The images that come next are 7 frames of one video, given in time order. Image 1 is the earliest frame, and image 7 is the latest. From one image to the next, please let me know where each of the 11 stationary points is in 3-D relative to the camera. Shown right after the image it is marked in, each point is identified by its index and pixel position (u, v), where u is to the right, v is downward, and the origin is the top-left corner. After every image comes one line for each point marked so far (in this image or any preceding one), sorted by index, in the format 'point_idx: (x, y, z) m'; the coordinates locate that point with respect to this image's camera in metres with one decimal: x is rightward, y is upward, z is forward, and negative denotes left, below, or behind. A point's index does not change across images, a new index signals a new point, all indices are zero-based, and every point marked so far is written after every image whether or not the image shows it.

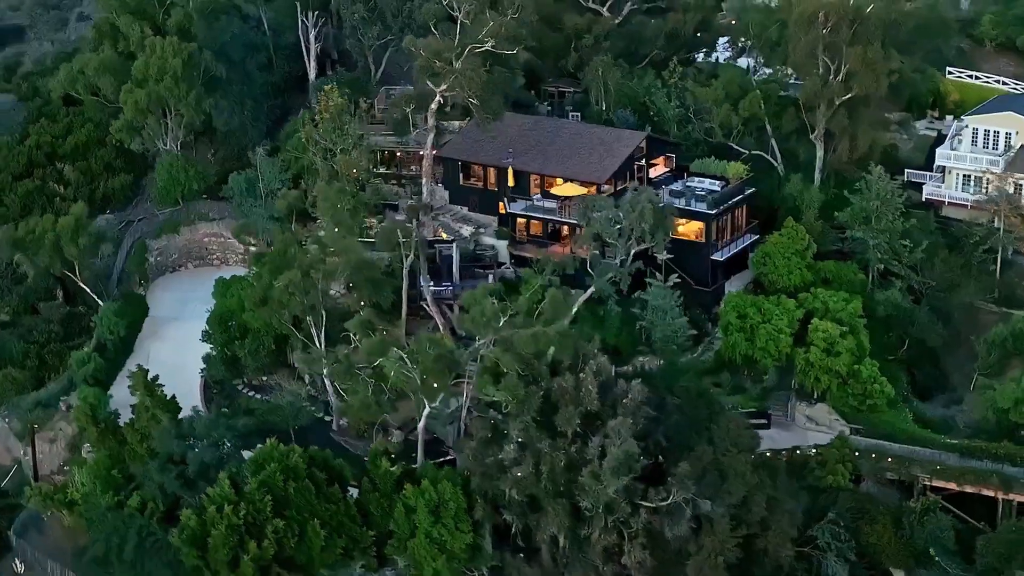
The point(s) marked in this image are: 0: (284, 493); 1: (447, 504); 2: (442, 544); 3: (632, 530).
0: (-3.4, -3.0, +16.7) m
1: (-1.1, -3.3, +17.1) m
2: (-1.2, -3.9, +17.1) m
3: (+1.8, -3.7, +17.6) m
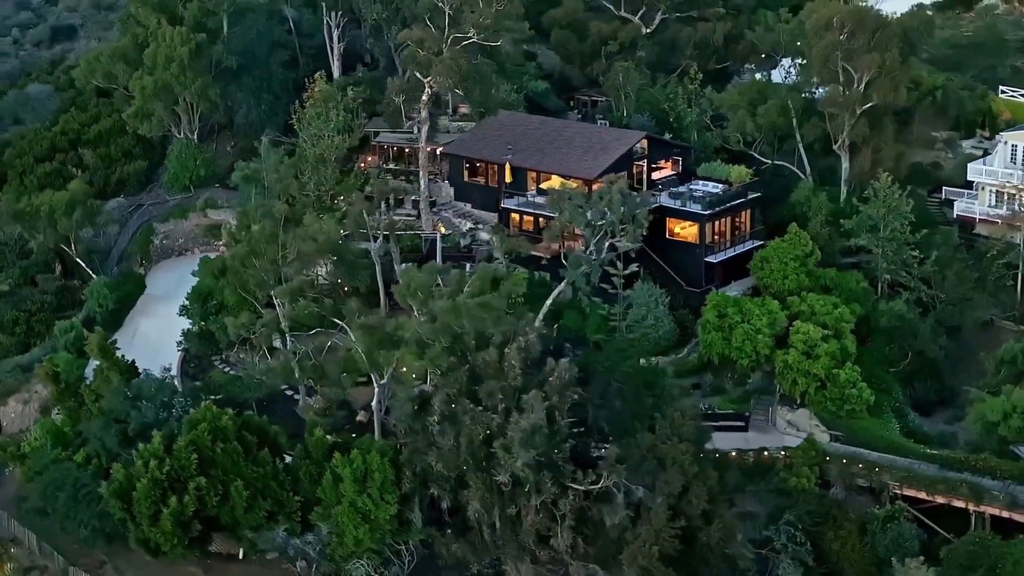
0: (-4.5, -2.5, +17.0) m
1: (-2.2, -2.9, +17.2) m
2: (-2.3, -3.4, +17.1) m
3: (+0.7, -3.4, +17.3) m
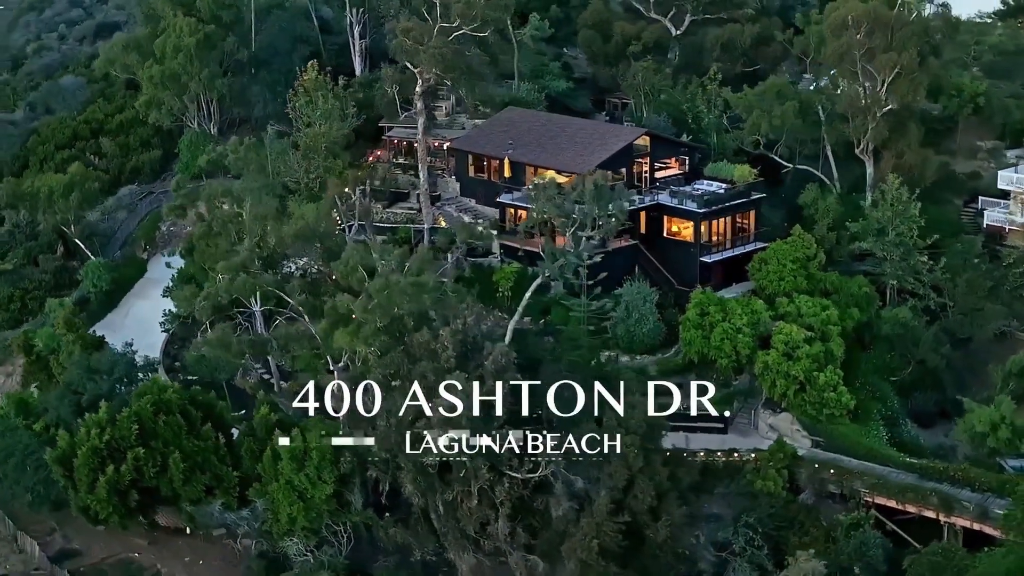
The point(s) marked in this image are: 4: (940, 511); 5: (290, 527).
0: (-5.5, -2.1, +17.2) m
1: (-3.1, -2.5, +17.1) m
2: (-3.2, -3.1, +17.1) m
3: (-0.2, -3.2, +17.0) m
4: (+6.9, -3.6, +18.2) m
5: (-3.4, -3.6, +17.1) m
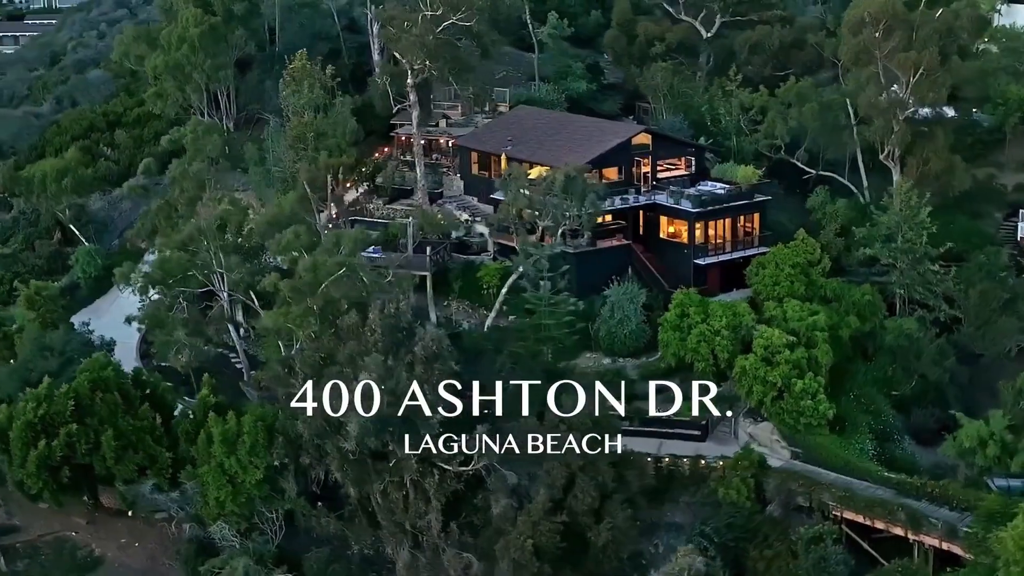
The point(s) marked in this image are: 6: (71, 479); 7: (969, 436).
0: (-6.4, -1.7, +17.0) m
1: (-4.0, -2.2, +16.8) m
2: (-4.2, -2.8, +16.8) m
3: (-1.2, -2.9, +16.4) m
4: (+6.0, -3.6, +16.9) m
5: (-4.3, -3.3, +16.8) m
6: (-6.8, -3.1, +17.9) m
7: (+7.3, -2.4, +18.1) m
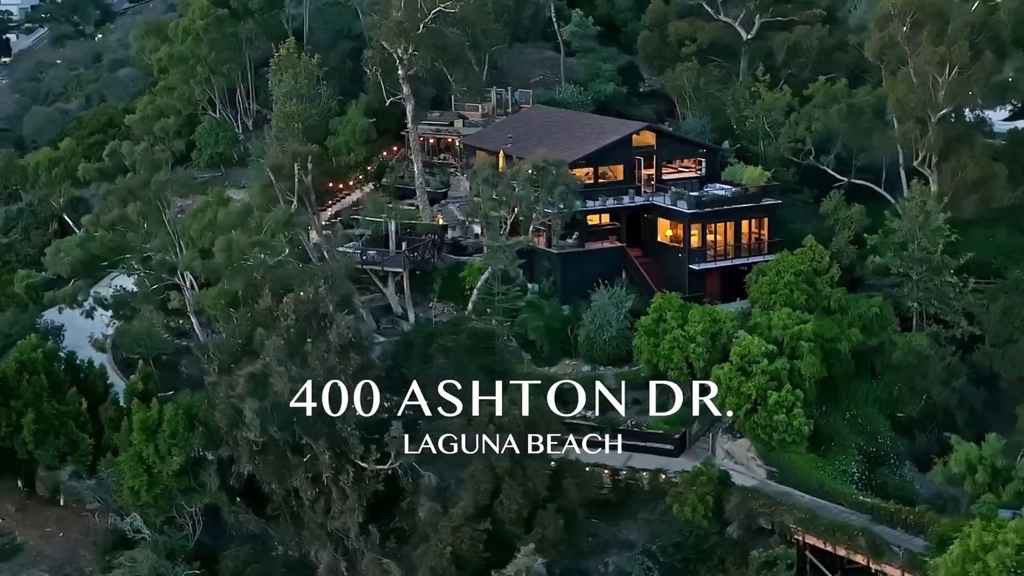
0: (-7.3, -1.4, +16.6) m
1: (-5.0, -2.0, +16.1) m
2: (-5.2, -2.5, +16.1) m
3: (-2.2, -2.8, +15.4) m
4: (+4.9, -3.7, +15.2) m
5: (-5.3, -3.0, +16.1) m
6: (-7.7, -2.8, +17.5) m
7: (+6.4, -2.5, +16.2) m
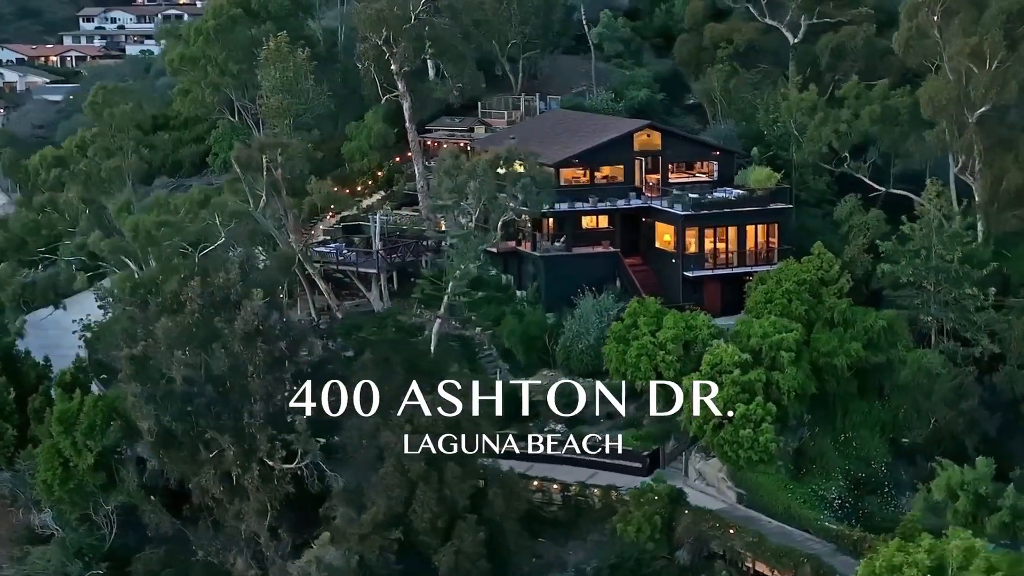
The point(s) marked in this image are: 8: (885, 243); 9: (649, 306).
0: (-8.1, -1.2, +16.3) m
1: (-5.9, -1.8, +15.5) m
2: (-6.1, -2.3, +15.5) m
3: (-3.3, -2.6, +14.4) m
4: (+3.8, -3.6, +13.4) m
5: (-6.3, -2.8, +15.5) m
6: (-8.5, -2.6, +17.2) m
7: (+5.4, -2.5, +14.2) m
8: (+6.4, +0.7, +19.2) m
9: (+2.1, -0.3, +17.6) m
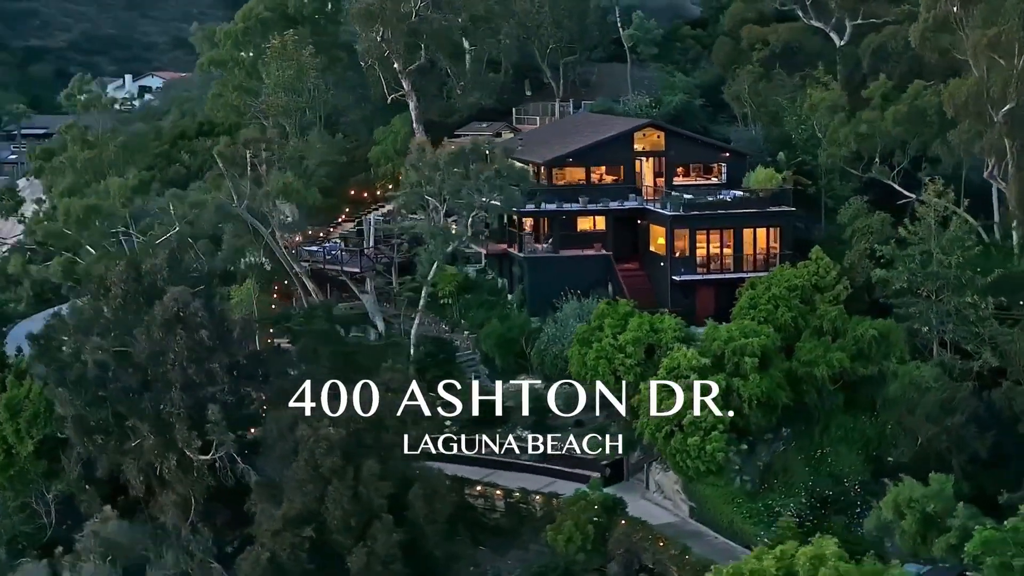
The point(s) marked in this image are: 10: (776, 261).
0: (-8.8, -1.0, +16.7) m
1: (-6.7, -1.6, +15.6) m
2: (-7.0, -2.2, +15.6) m
3: (-4.3, -2.4, +14.2) m
4: (+2.6, -3.6, +12.3) m
5: (-7.1, -2.7, +15.6) m
6: (-9.1, -2.4, +17.6) m
7: (+4.3, -2.5, +13.0) m
8: (+6.0, +0.6, +17.9) m
9: (+1.5, -0.3, +16.7) m
10: (+4.5, +0.5, +19.2) m
